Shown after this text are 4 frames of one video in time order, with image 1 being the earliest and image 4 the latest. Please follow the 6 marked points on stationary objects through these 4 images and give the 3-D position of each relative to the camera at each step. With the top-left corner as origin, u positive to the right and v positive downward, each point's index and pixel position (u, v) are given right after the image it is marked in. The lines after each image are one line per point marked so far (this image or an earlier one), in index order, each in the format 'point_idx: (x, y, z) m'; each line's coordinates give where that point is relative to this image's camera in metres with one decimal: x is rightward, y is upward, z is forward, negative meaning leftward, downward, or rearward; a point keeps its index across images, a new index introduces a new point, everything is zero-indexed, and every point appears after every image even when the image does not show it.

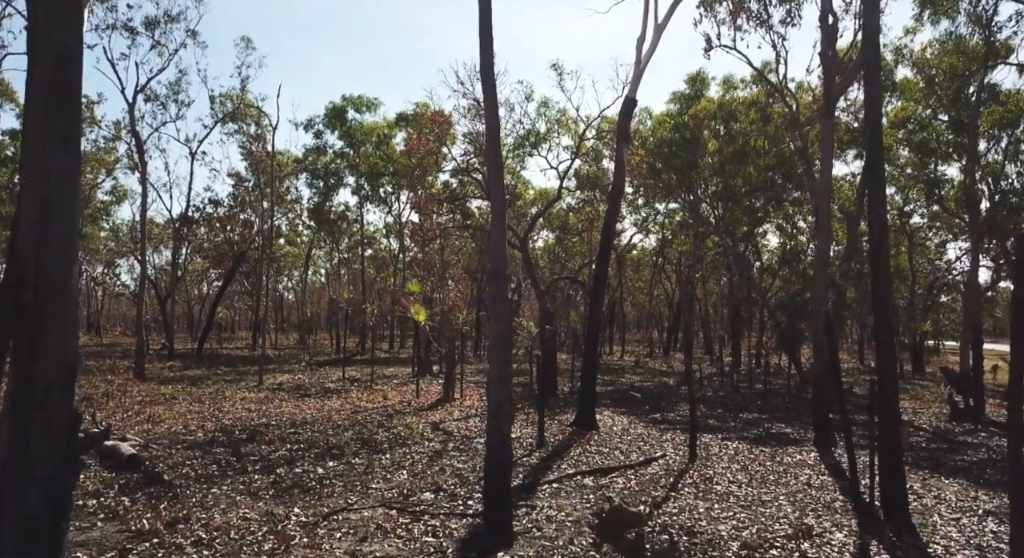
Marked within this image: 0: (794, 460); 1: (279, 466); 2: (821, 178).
0: (+4.3, -2.7, +10.1) m
1: (-3.1, -2.5, +9.1) m
2: (+5.8, +1.9, +12.4) m
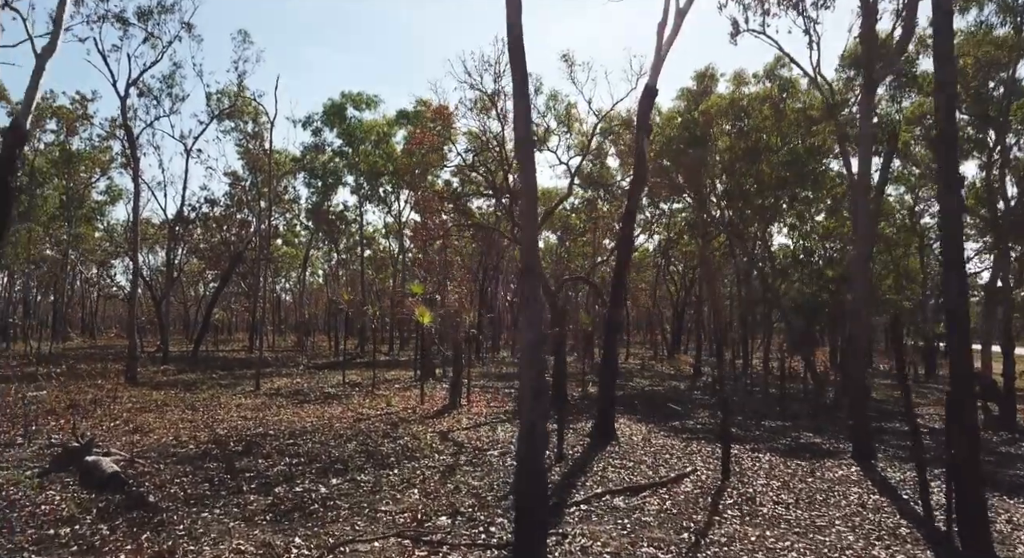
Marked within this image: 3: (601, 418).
0: (+4.5, -2.7, +9.4) m
1: (-2.9, -2.5, +8.2) m
2: (+6.0, +1.9, +11.6) m
3: (+1.6, -2.5, +11.9) m
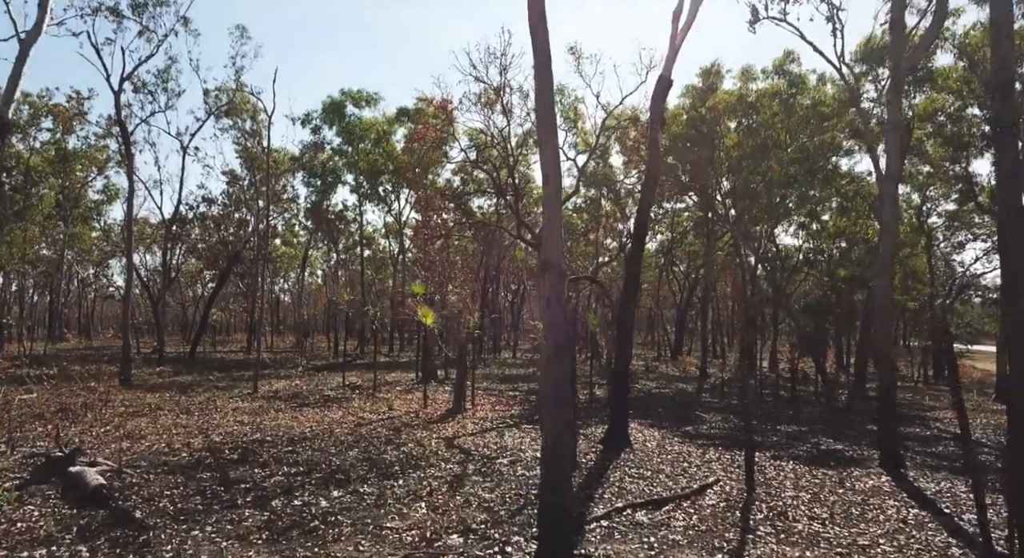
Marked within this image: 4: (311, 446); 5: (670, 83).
0: (+4.7, -2.7, +8.8) m
1: (-2.7, -2.5, +7.7) m
2: (+6.2, +1.9, +11.1) m
3: (+1.7, -2.5, +11.3) m
4: (-3.3, -2.8, +11.2) m
5: (+2.9, +3.6, +12.2) m
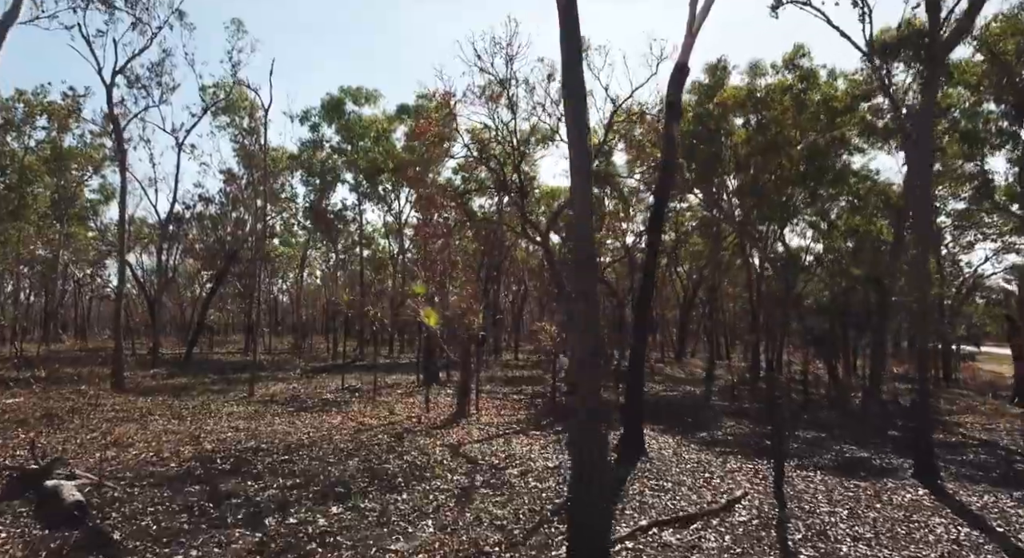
0: (+4.8, -2.7, +8.2) m
1: (-2.6, -2.5, +7.1) m
2: (+6.3, +1.9, +10.5) m
3: (+1.9, -2.4, +10.7) m
4: (-3.2, -2.7, +10.5) m
5: (+3.0, +3.6, +11.6) m
